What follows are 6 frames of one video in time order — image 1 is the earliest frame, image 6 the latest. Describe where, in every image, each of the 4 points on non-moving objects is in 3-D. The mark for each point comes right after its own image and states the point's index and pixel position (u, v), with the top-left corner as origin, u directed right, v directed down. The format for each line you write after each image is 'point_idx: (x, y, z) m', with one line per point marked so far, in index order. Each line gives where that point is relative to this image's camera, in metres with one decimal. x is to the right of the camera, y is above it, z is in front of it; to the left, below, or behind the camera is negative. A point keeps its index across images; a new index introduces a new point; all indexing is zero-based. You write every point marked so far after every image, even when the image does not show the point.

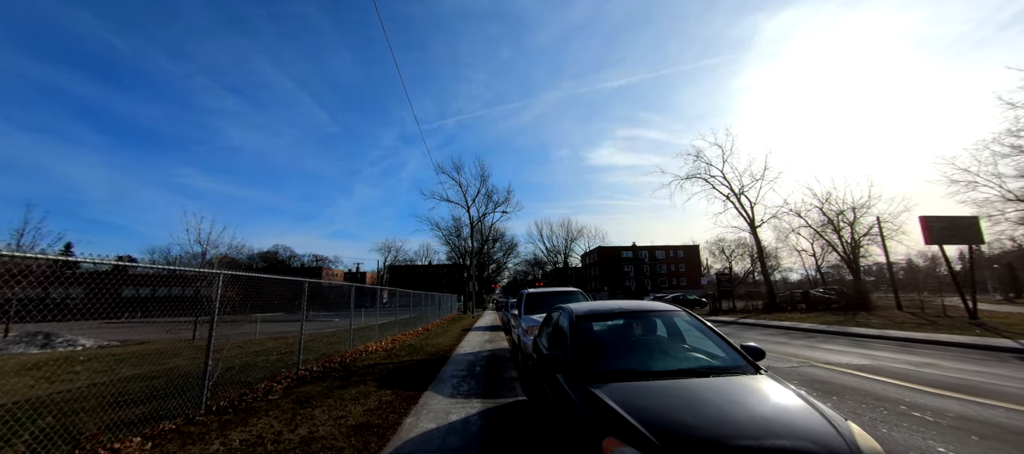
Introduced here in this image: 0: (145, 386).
0: (-6.2, -2.7, +6.0) m
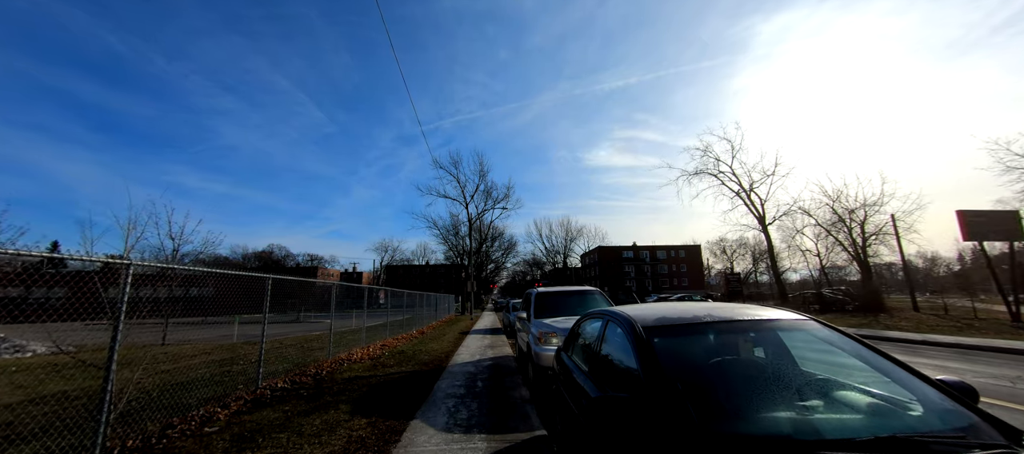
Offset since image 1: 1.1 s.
0: (-6.1, -2.5, +4.7) m
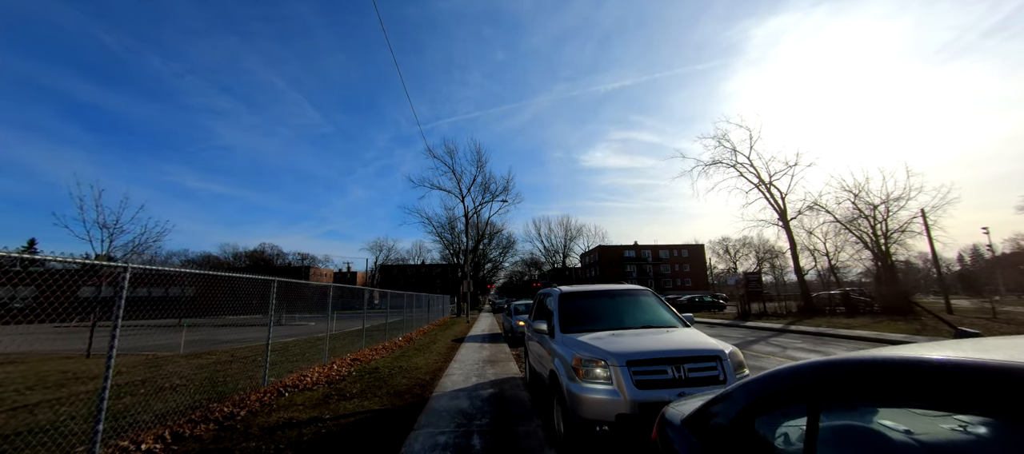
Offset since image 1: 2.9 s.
0: (-5.9, -2.0, +2.5) m
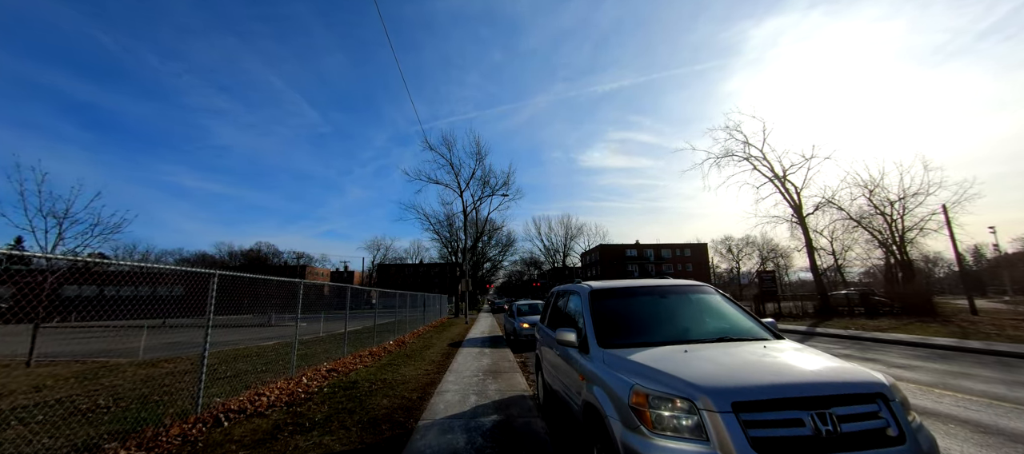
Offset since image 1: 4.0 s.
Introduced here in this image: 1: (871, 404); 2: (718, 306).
0: (-5.8, -1.8, +1.2) m
1: (+2.0, -1.0, +1.9) m
2: (+2.0, -0.8, +3.4) m
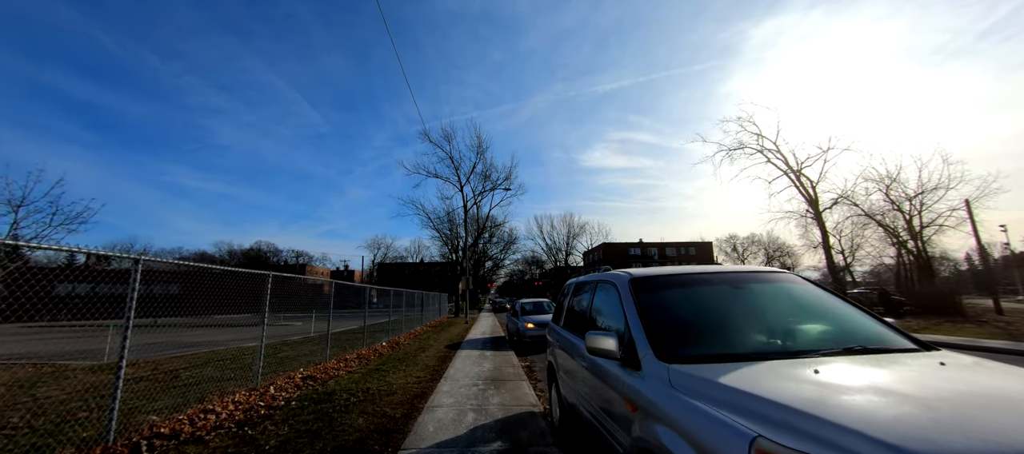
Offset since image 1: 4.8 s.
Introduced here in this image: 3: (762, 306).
0: (-5.7, -1.5, +0.2) m
1: (+2.0, -0.7, +0.9) m
2: (+2.1, -0.5, +2.4) m
3: (+1.7, -0.5, +2.4) m
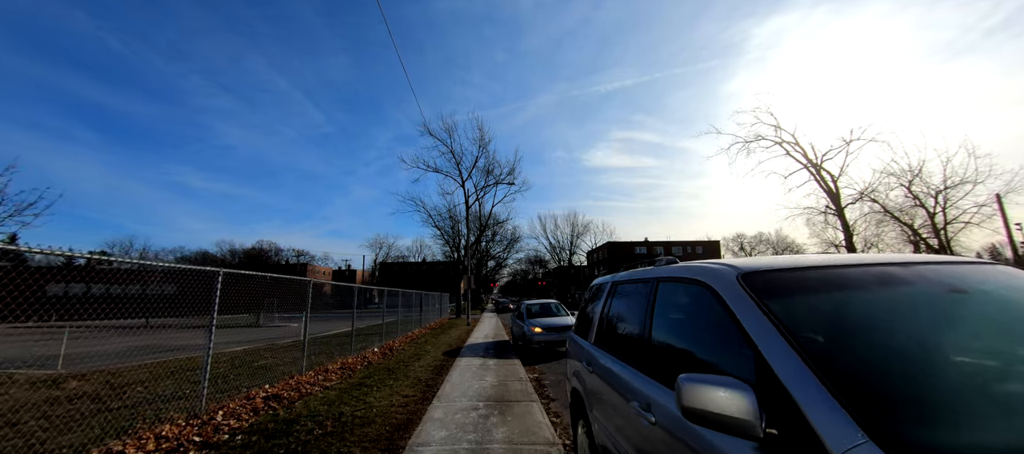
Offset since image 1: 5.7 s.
0: (-5.6, -1.3, -0.9) m
1: (+2.1, -0.5, -0.2) m
2: (+2.2, -0.3, +1.3) m
3: (+1.8, -0.3, +1.3) m
